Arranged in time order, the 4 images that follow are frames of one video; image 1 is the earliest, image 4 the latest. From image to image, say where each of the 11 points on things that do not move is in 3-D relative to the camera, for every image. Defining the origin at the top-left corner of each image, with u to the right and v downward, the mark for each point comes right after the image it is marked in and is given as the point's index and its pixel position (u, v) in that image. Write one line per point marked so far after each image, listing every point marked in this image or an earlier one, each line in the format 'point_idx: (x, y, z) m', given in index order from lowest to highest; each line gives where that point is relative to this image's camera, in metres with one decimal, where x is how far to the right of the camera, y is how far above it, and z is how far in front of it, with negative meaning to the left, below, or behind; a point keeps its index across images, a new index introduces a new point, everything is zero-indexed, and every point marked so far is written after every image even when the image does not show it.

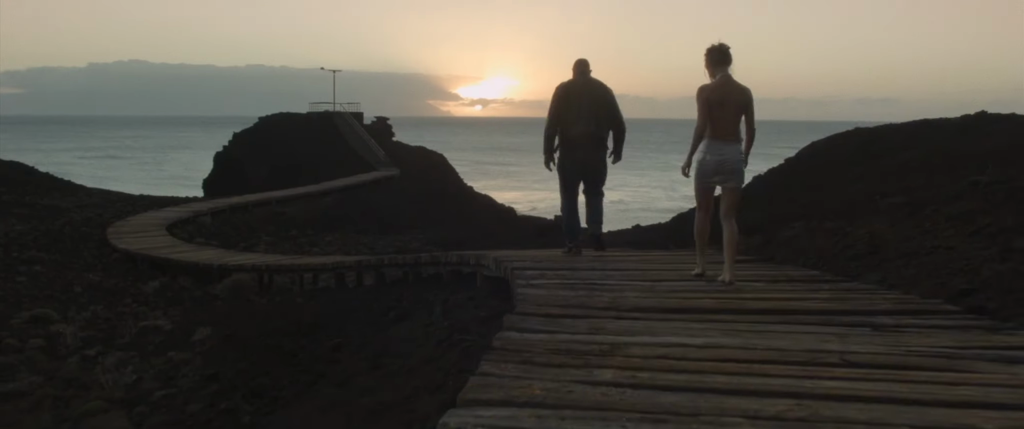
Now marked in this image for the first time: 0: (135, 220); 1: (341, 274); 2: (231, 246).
0: (-7.9, -0.1, +18.9) m
1: (-1.9, -0.7, +10.0) m
2: (-5.4, -0.6, +17.3) m
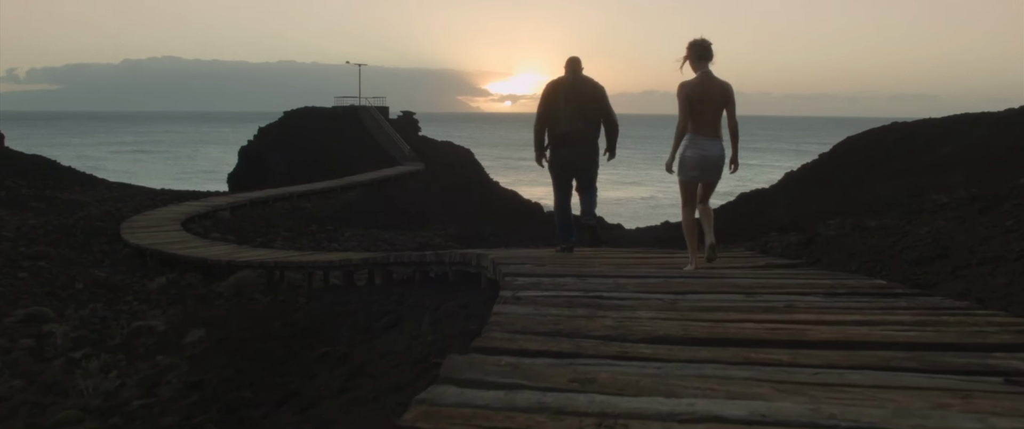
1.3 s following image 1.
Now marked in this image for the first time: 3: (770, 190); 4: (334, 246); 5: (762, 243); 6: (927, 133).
0: (-7.4, 0.0, +18.6) m
1: (-1.7, -0.6, +9.5) m
2: (-4.9, -0.5, +16.9) m
3: (+4.7, +0.5, +16.6) m
4: (-3.5, -0.6, +17.6) m
5: (+3.5, -0.4, +12.8) m
6: (+7.3, +1.4, +15.7) m
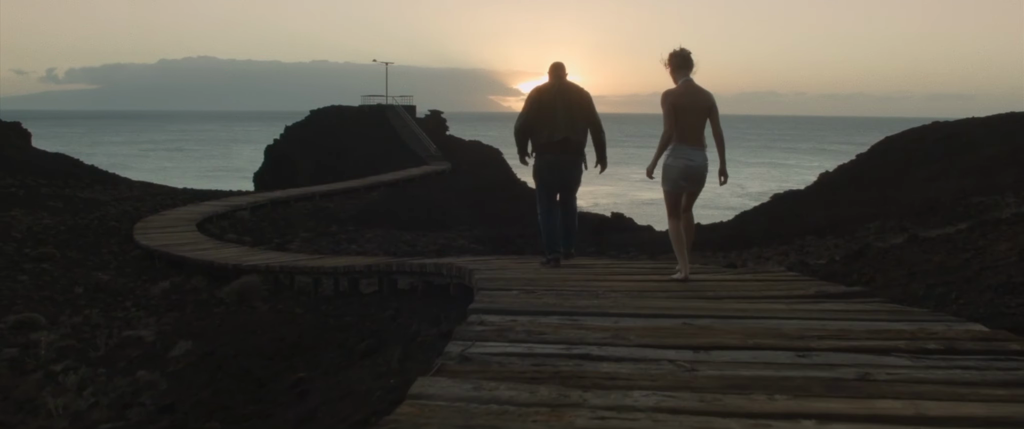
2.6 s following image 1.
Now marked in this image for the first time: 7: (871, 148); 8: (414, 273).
0: (-6.9, 0.0, +18.2) m
1: (-1.6, -0.6, +8.9) m
2: (-4.5, -0.5, +16.4) m
3: (+5.1, +0.4, +15.8) m
4: (-3.0, -0.6, +17.1) m
5: (+3.8, -0.5, +12.0) m
6: (+7.7, +1.3, +14.9) m
7: (+6.4, +1.2, +16.1) m
8: (-0.7, -0.4, +6.7) m
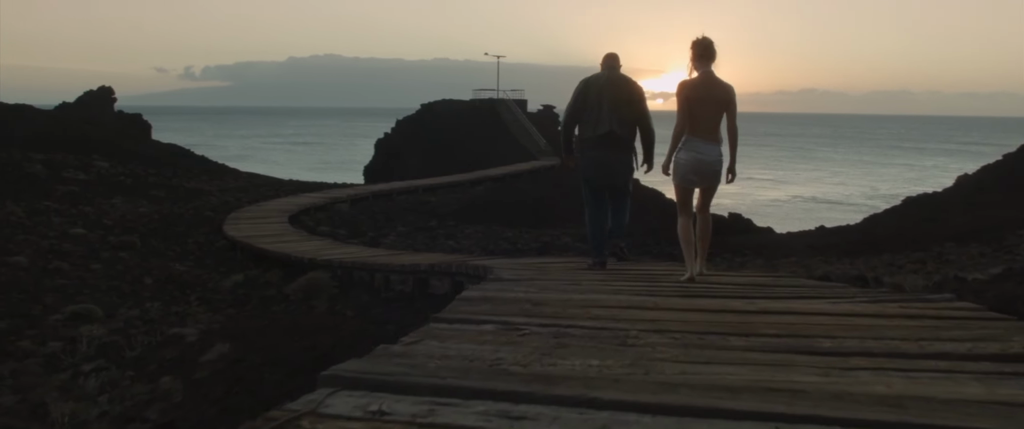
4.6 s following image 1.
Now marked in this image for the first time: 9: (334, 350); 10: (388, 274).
0: (-4.9, +0.2, +18.0) m
1: (-0.8, -0.6, +8.1) m
2: (-2.7, -0.4, +15.9) m
3: (+6.8, +0.4, +14.0) m
4: (-1.2, -0.5, +16.4) m
5: (+5.0, -0.5, +10.5) m
6: (+9.2, +1.2, +12.8) m
7: (+8.1, +1.1, +14.2) m
8: (-0.2, -0.4, +5.8) m
9: (-1.0, -0.7, +5.1) m
10: (-1.1, -0.6, +8.6) m
